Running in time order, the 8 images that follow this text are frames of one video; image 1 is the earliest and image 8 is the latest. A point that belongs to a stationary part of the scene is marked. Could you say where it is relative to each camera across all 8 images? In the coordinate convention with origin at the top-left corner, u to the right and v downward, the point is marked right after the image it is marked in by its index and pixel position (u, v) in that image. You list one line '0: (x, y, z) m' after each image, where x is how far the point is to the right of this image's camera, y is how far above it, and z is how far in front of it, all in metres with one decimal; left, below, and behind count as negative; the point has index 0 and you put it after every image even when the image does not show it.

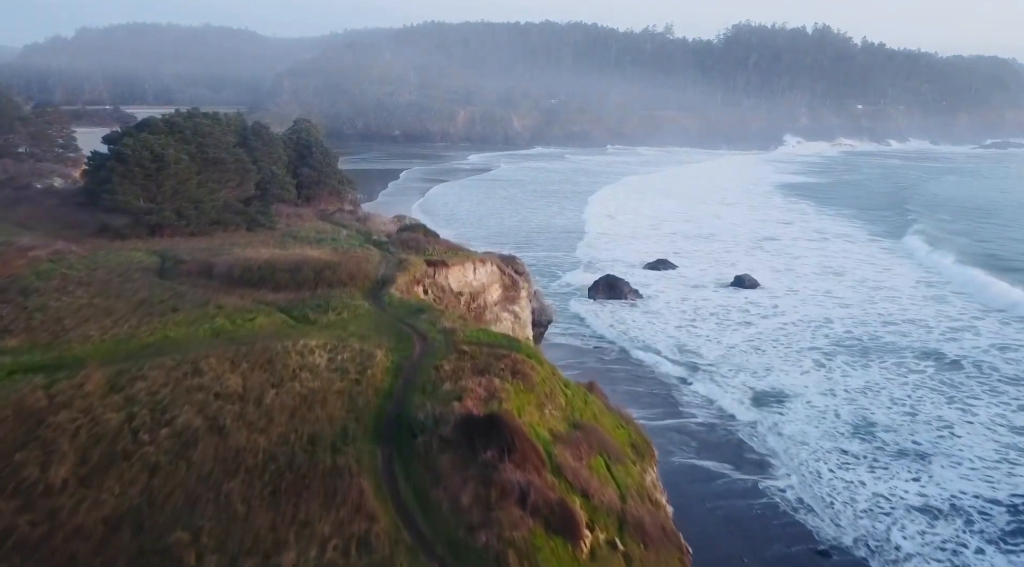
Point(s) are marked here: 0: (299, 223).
0: (-4.7, +1.3, +20.1) m
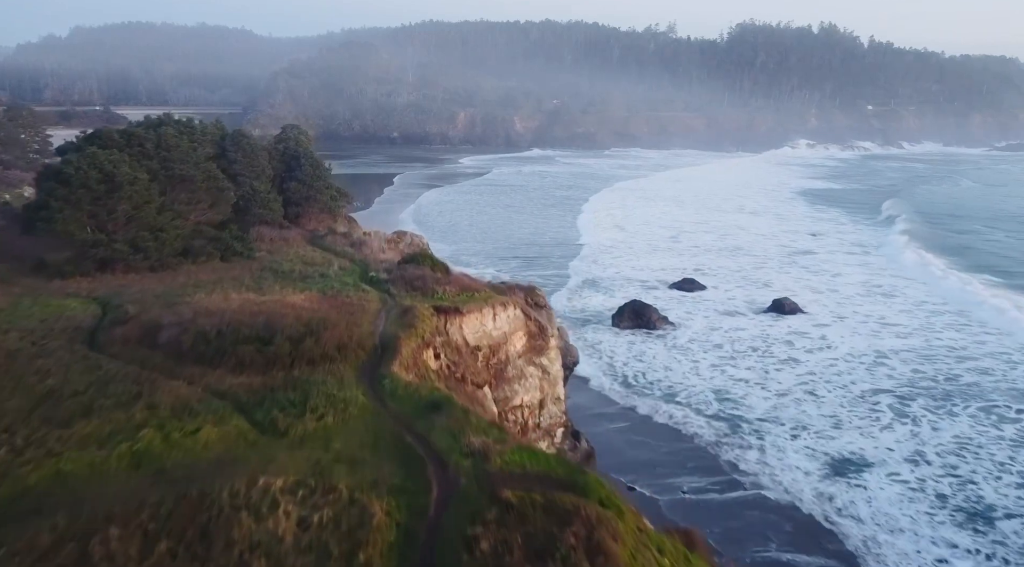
0: (-4.3, +0.6, +17.2) m
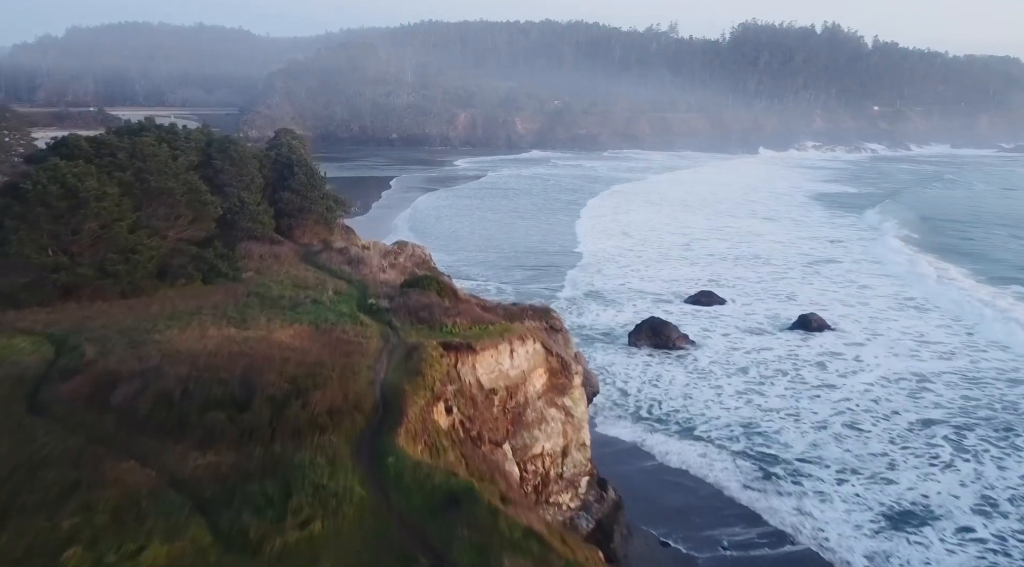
0: (-4.1, +0.2, +15.6) m
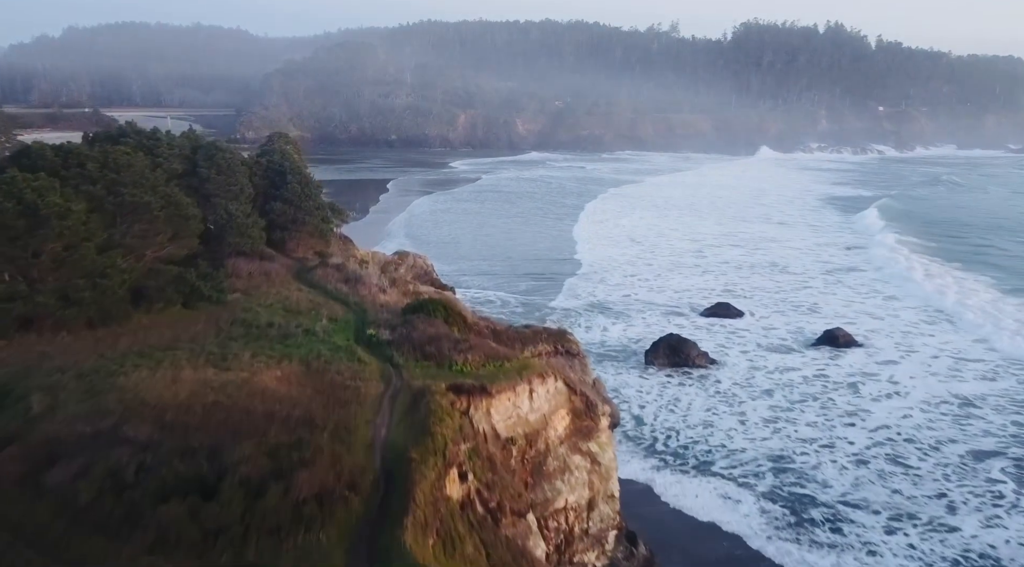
0: (-3.9, -0.1, +14.3) m
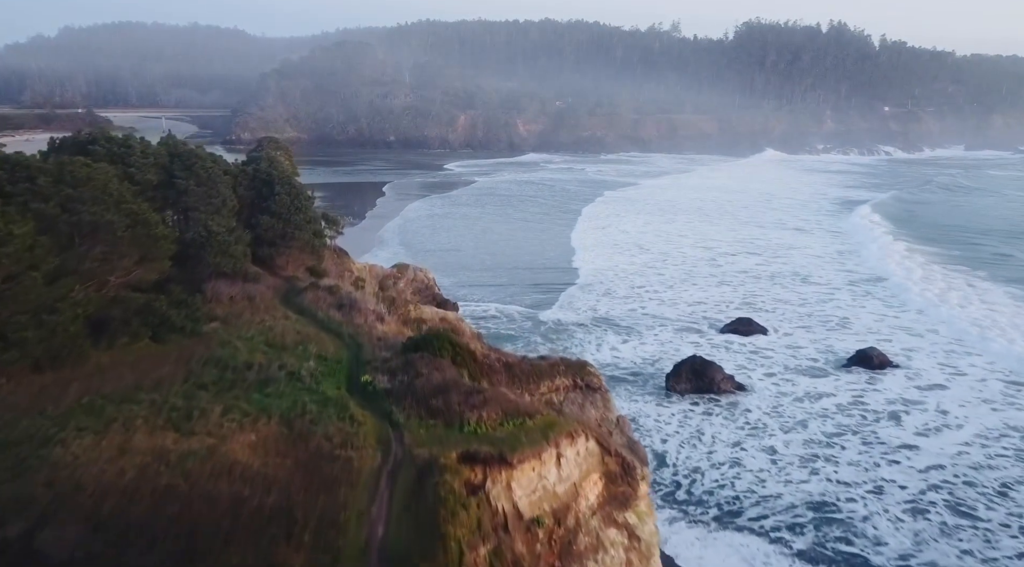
0: (-3.7, -0.5, +12.6) m
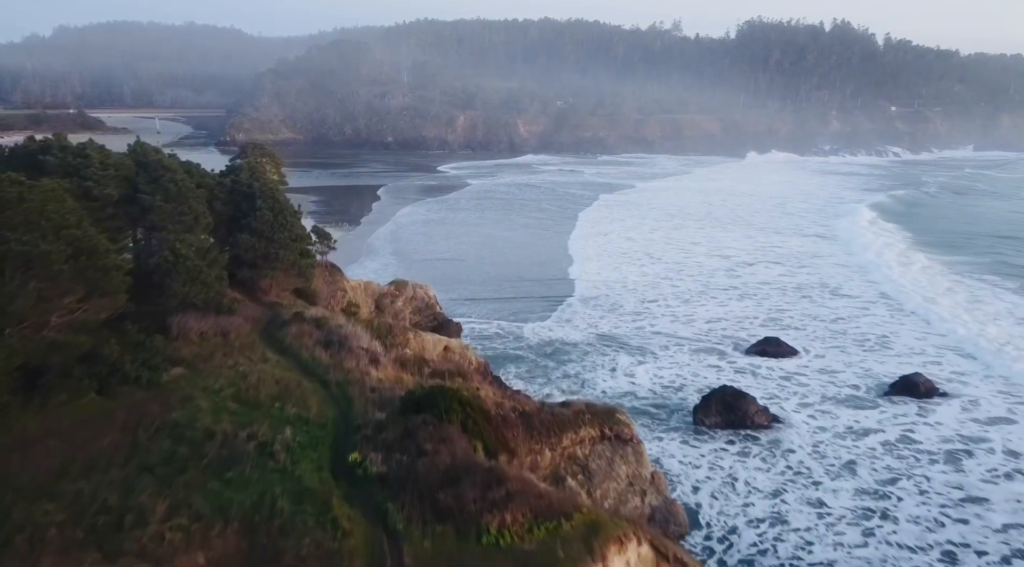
0: (-3.5, -0.9, +10.8) m
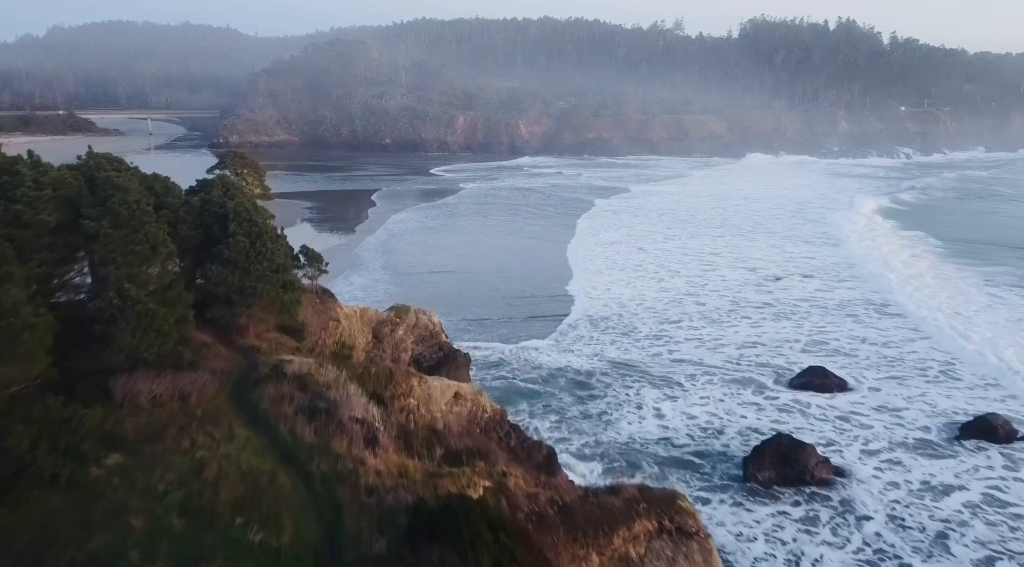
0: (-3.1, -1.5, +8.4) m
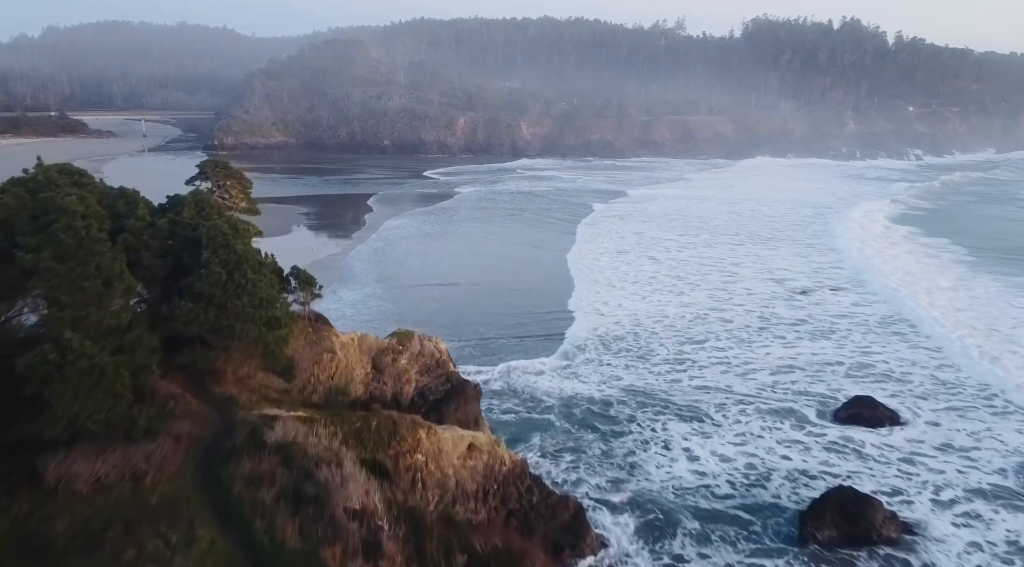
0: (-2.8, -1.9, +6.5) m
